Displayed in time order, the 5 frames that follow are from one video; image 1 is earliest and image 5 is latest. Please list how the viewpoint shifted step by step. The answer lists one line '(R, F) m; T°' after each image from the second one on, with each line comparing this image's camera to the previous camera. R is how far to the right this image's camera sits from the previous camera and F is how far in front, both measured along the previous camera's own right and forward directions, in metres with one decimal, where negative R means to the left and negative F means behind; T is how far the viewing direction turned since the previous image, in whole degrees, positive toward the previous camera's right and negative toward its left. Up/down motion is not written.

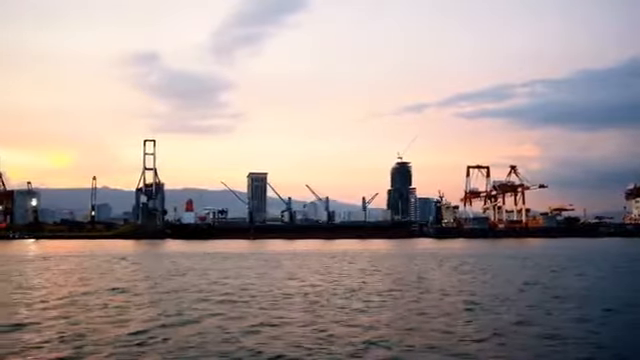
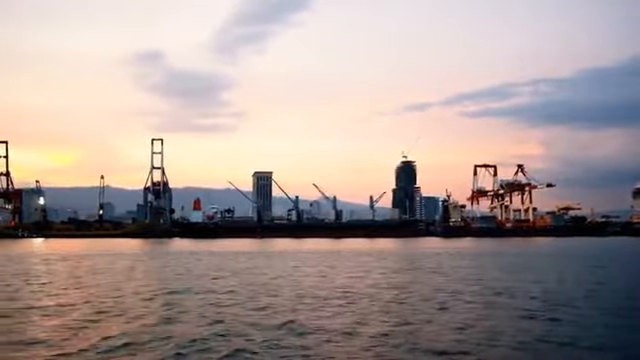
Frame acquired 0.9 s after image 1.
(-0.4, -0.1) m; 0°
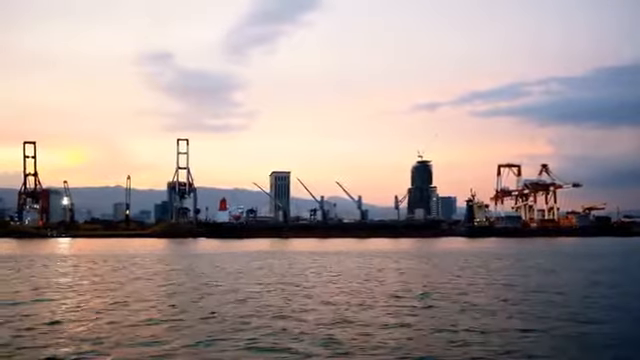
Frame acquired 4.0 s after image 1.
(-0.6, -1.6) m; -2°
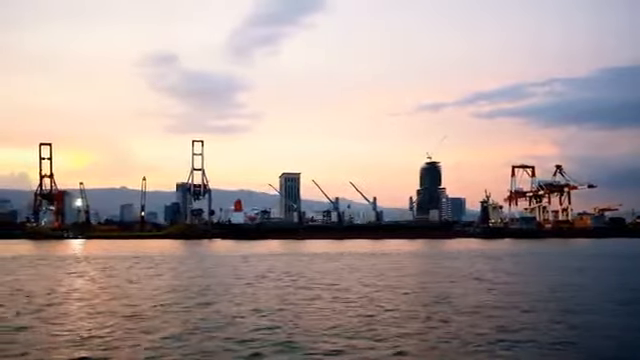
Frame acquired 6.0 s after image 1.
(-0.7, -0.8) m; -1°
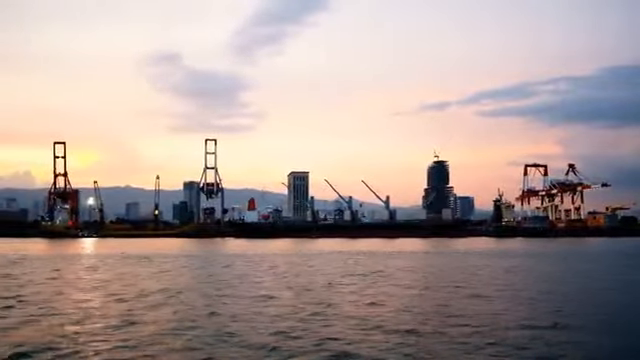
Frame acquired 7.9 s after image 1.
(-0.4, -1.0) m; -1°
